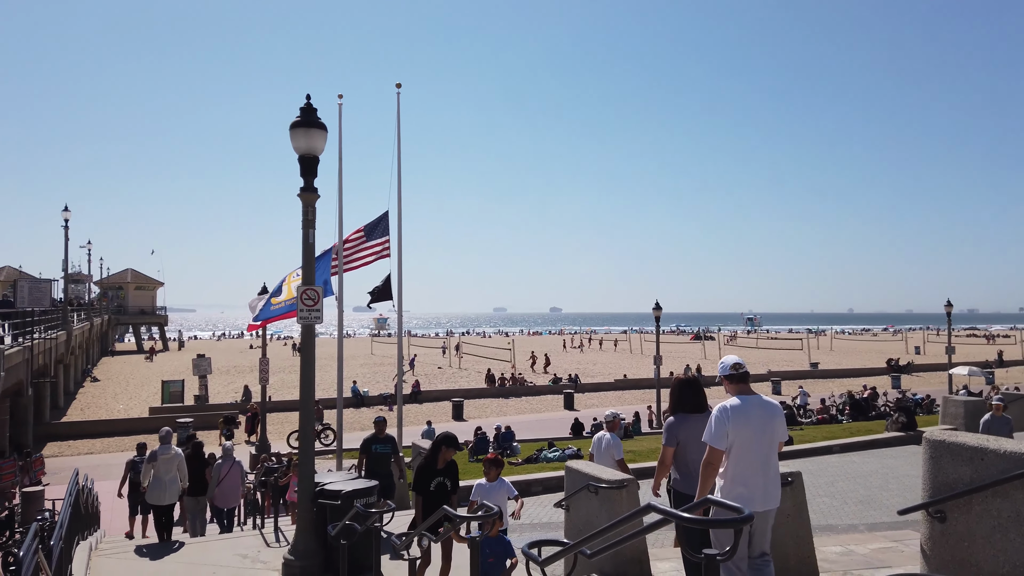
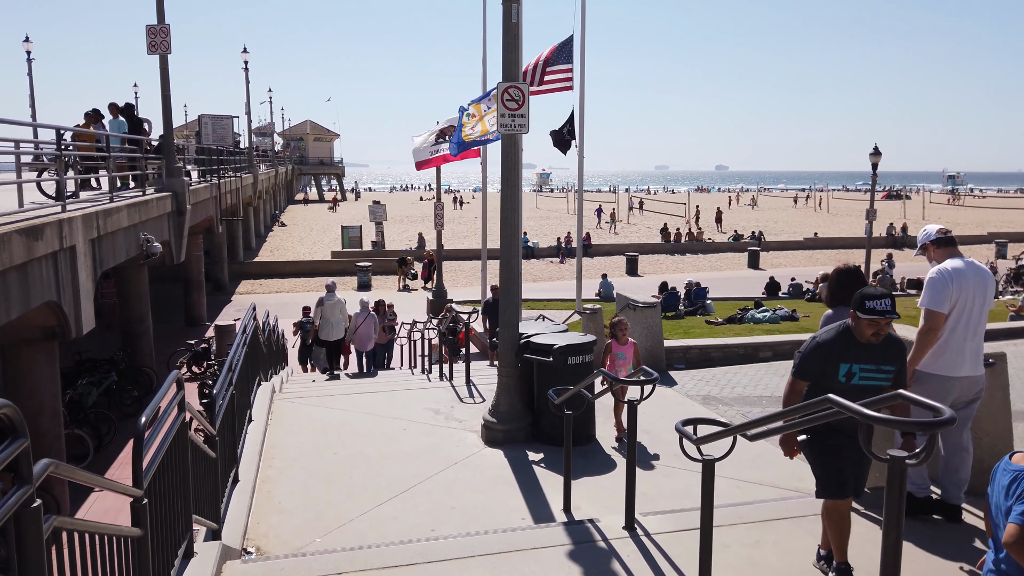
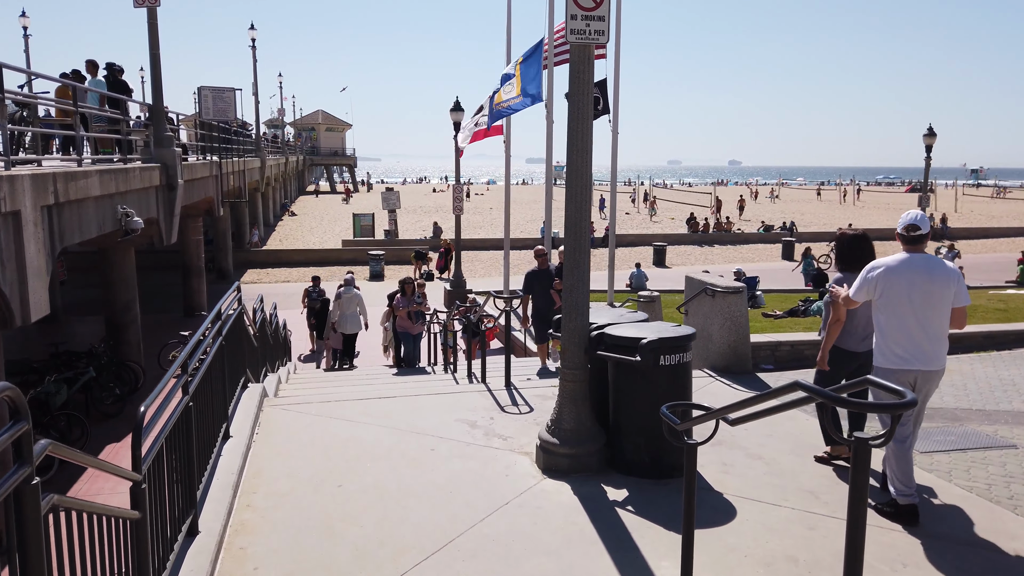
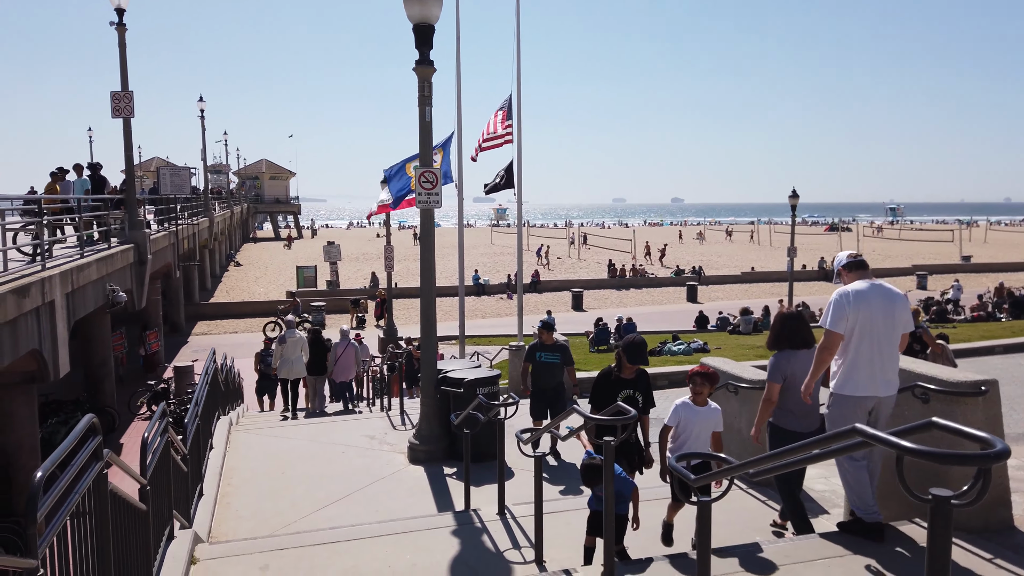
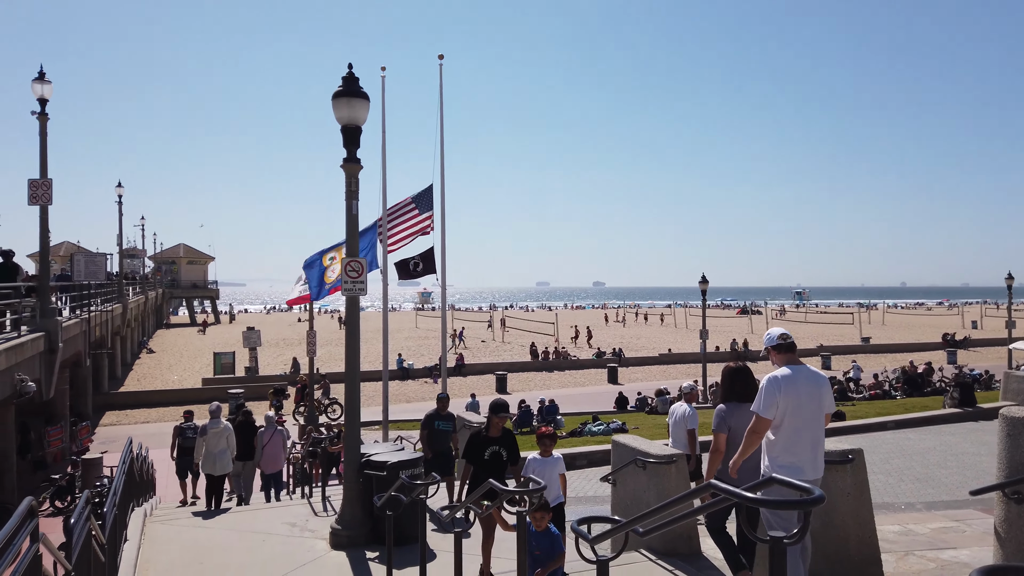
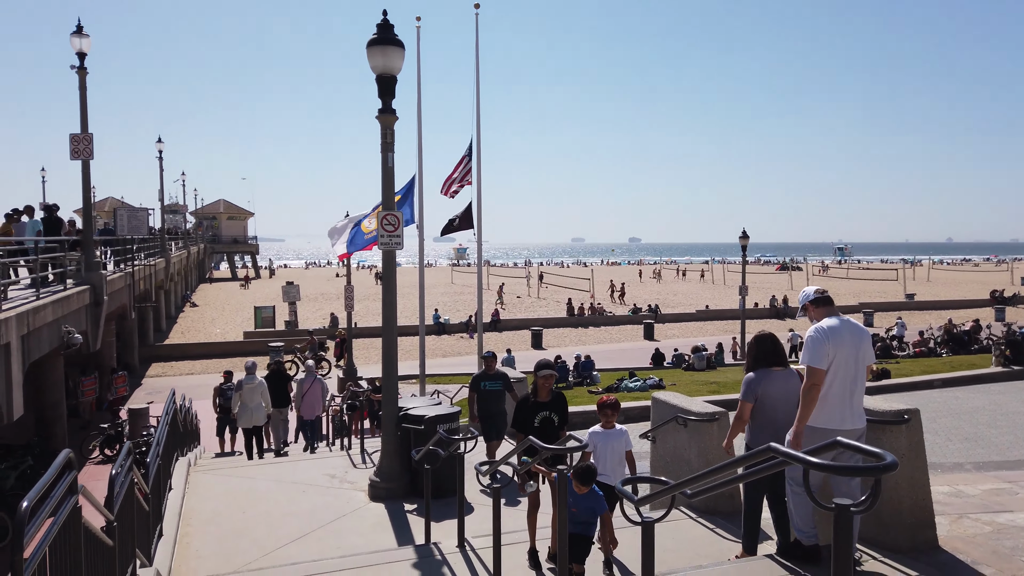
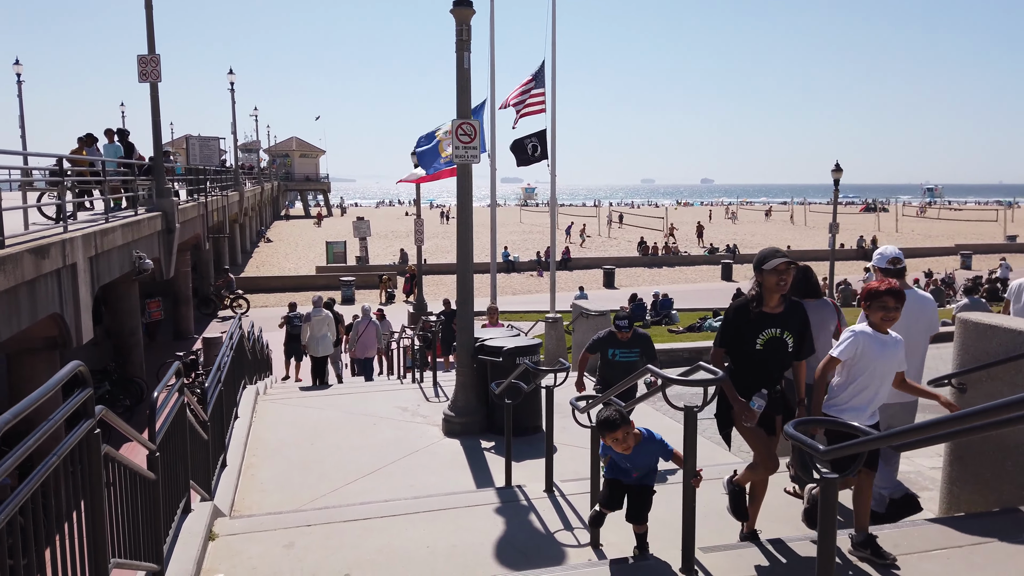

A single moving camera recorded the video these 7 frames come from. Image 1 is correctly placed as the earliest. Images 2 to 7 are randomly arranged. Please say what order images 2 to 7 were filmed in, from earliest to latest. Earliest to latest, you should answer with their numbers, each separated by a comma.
5, 6, 4, 7, 2, 3
